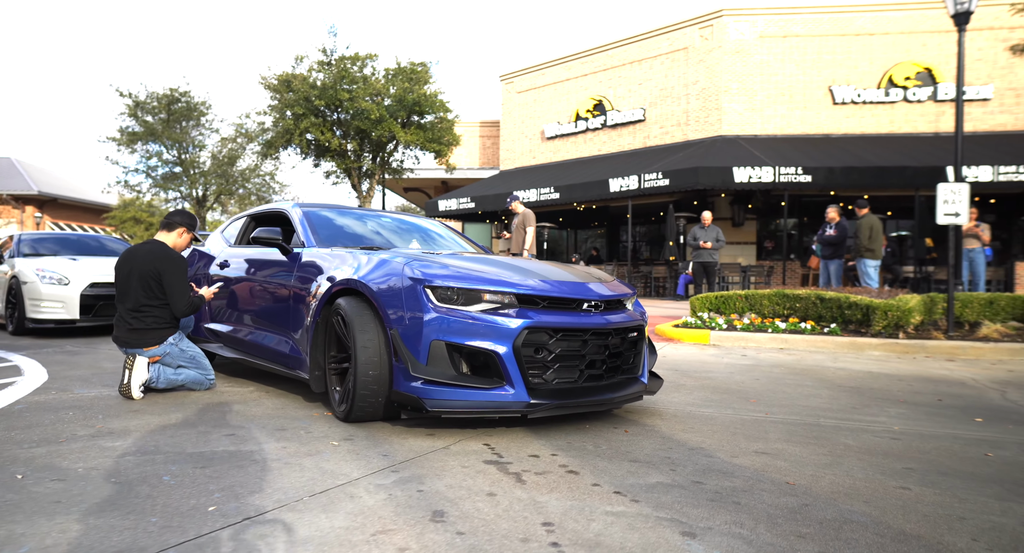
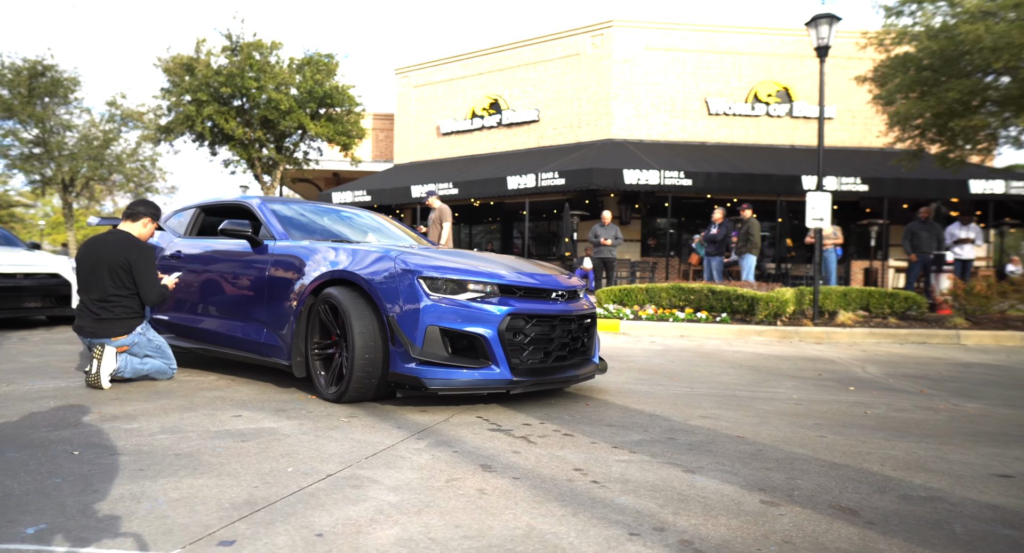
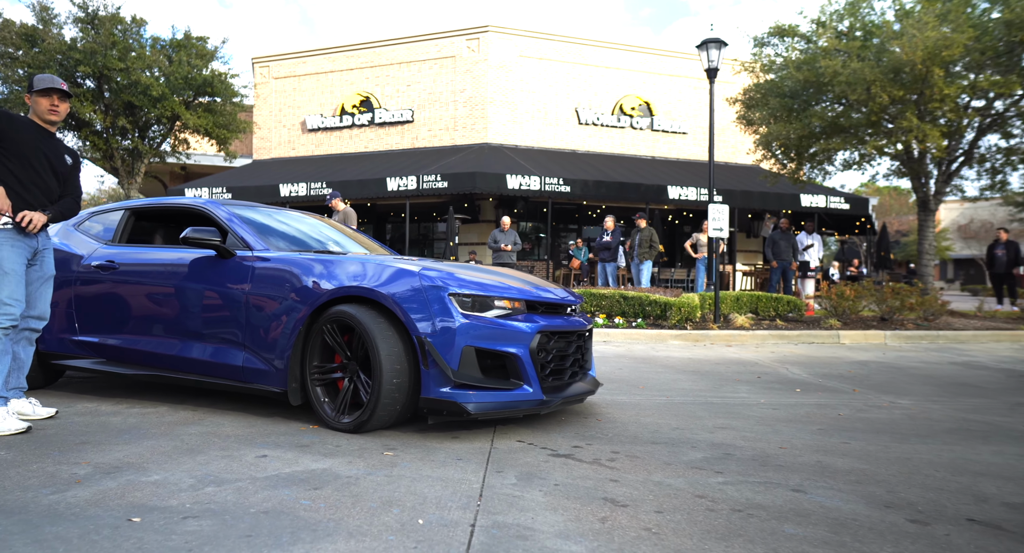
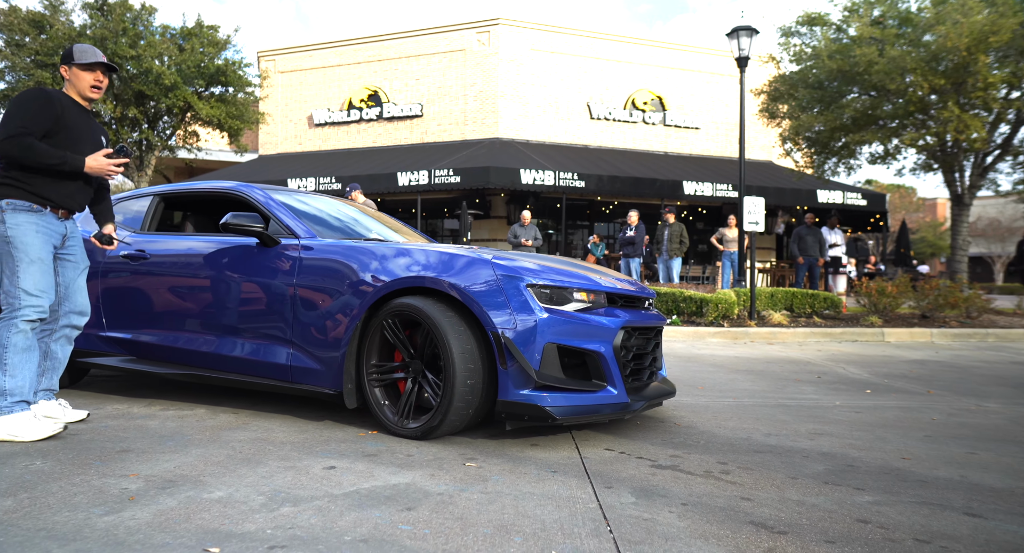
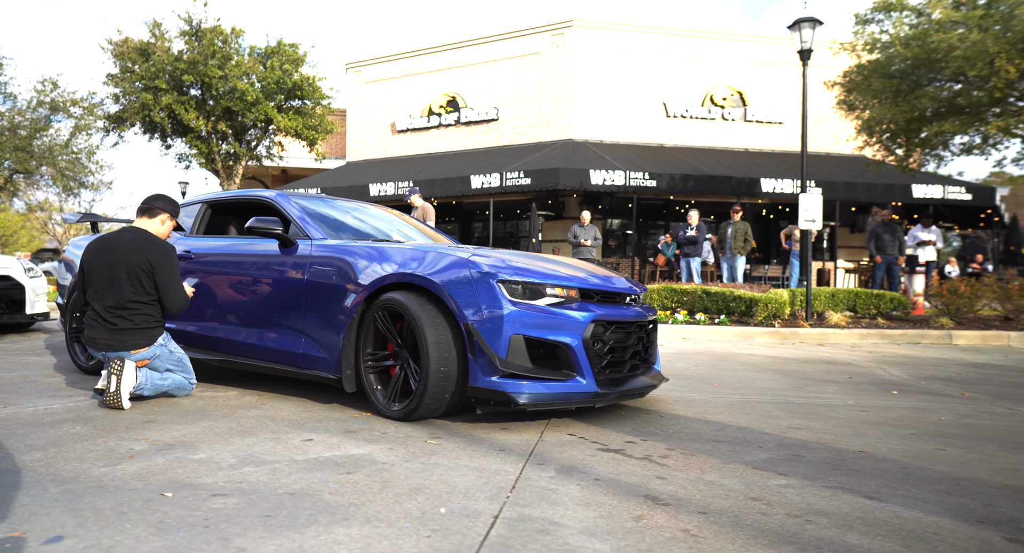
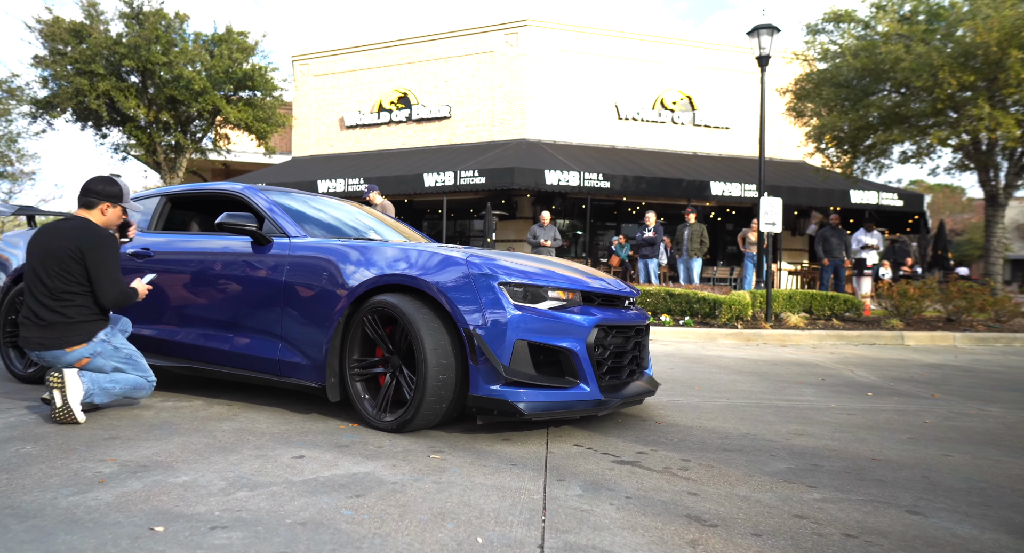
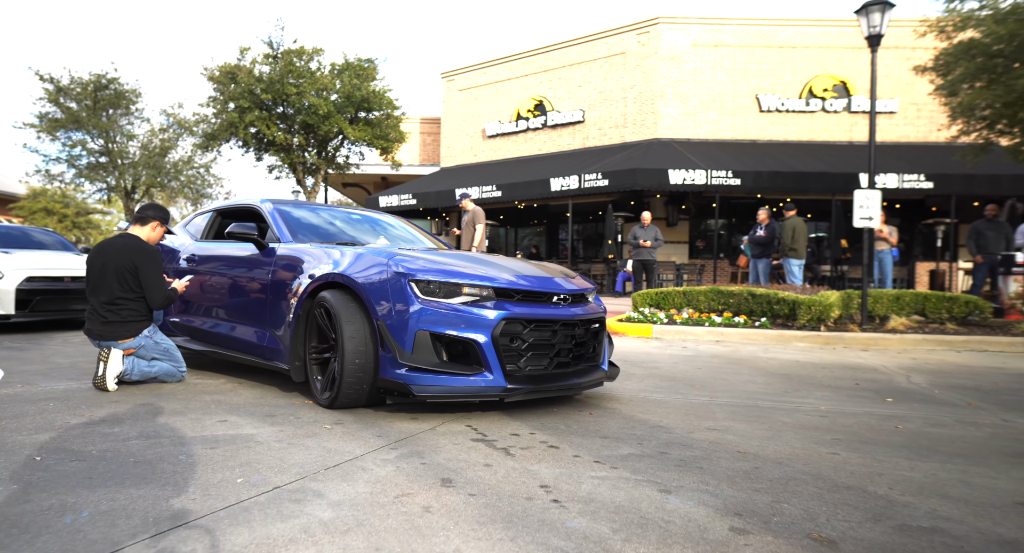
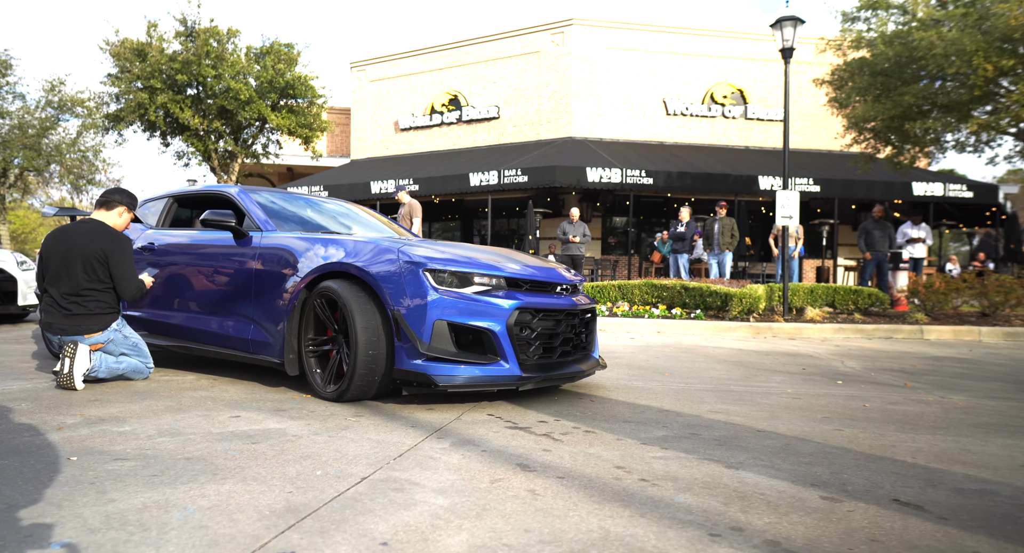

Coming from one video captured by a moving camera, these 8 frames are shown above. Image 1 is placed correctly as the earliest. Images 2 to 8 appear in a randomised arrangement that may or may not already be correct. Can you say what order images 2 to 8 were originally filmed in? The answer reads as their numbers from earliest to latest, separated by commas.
7, 2, 8, 5, 6, 4, 3
